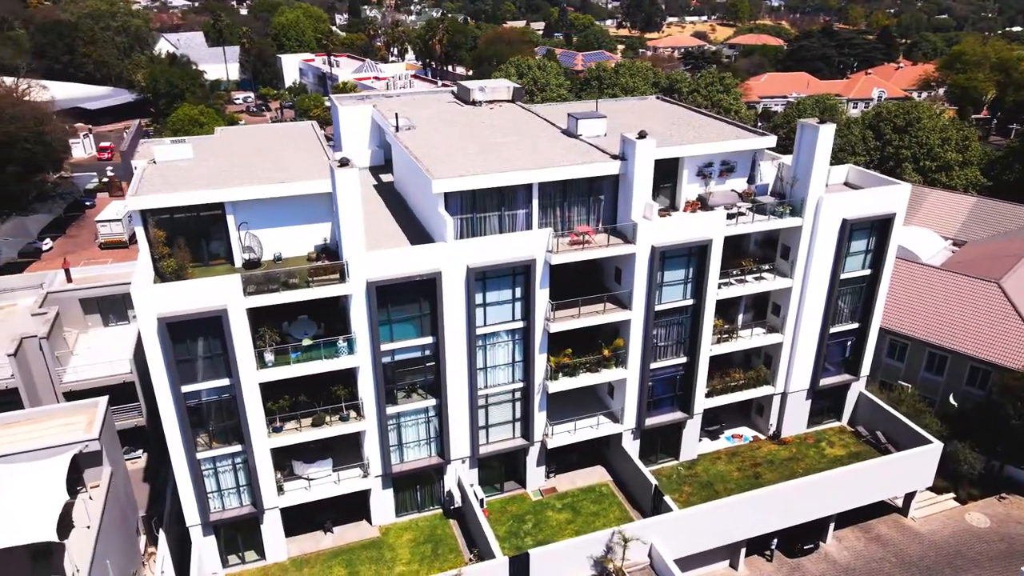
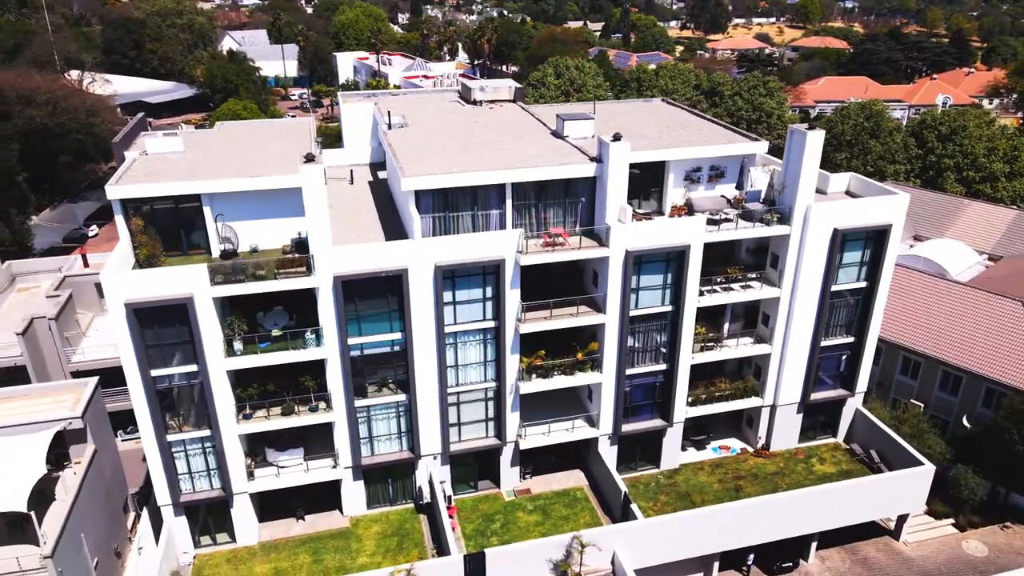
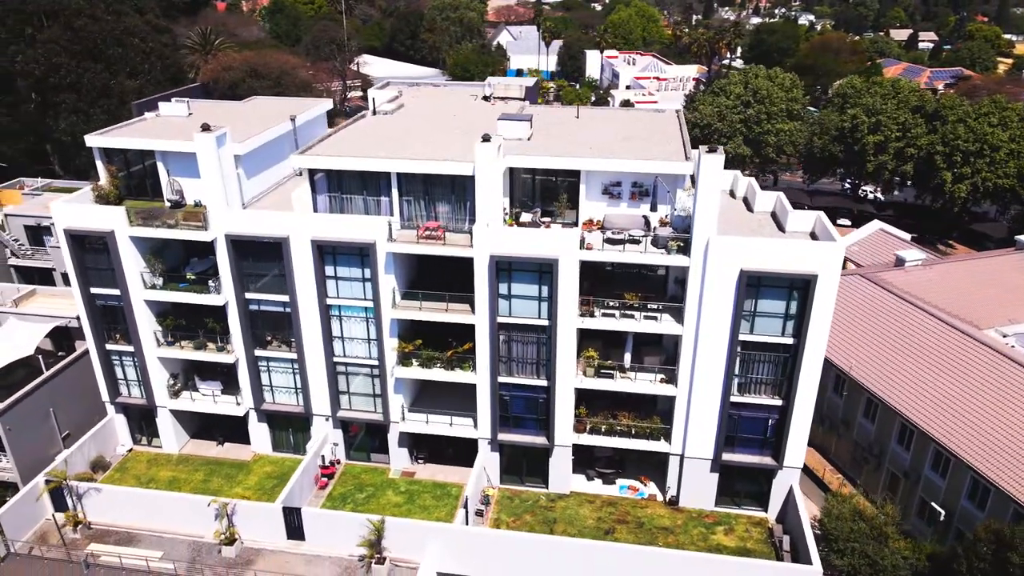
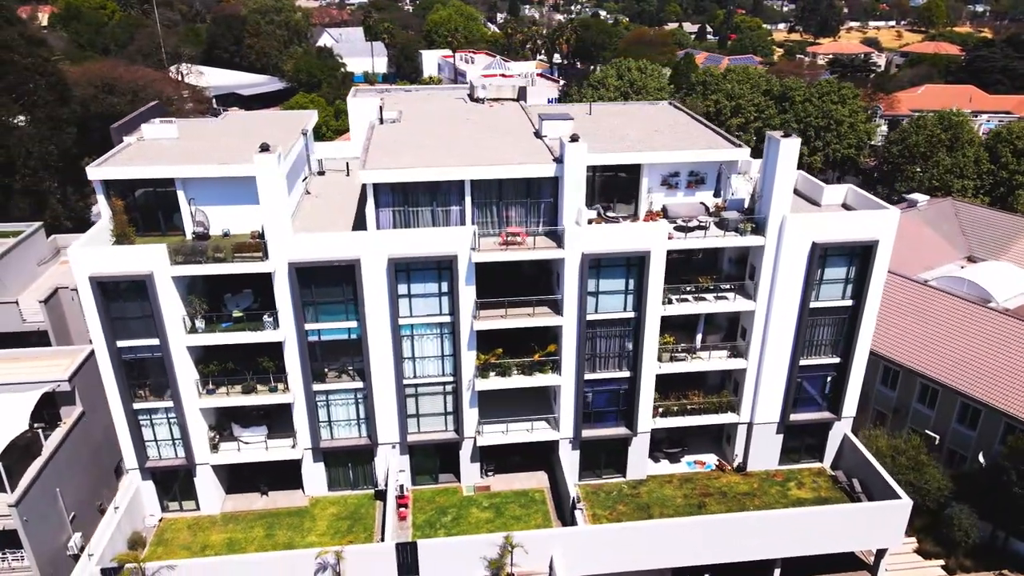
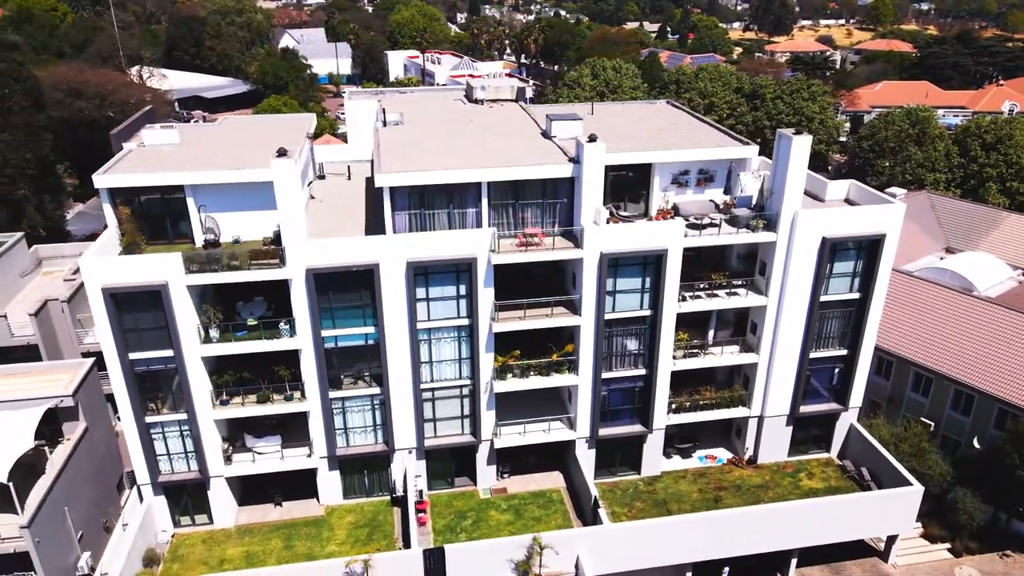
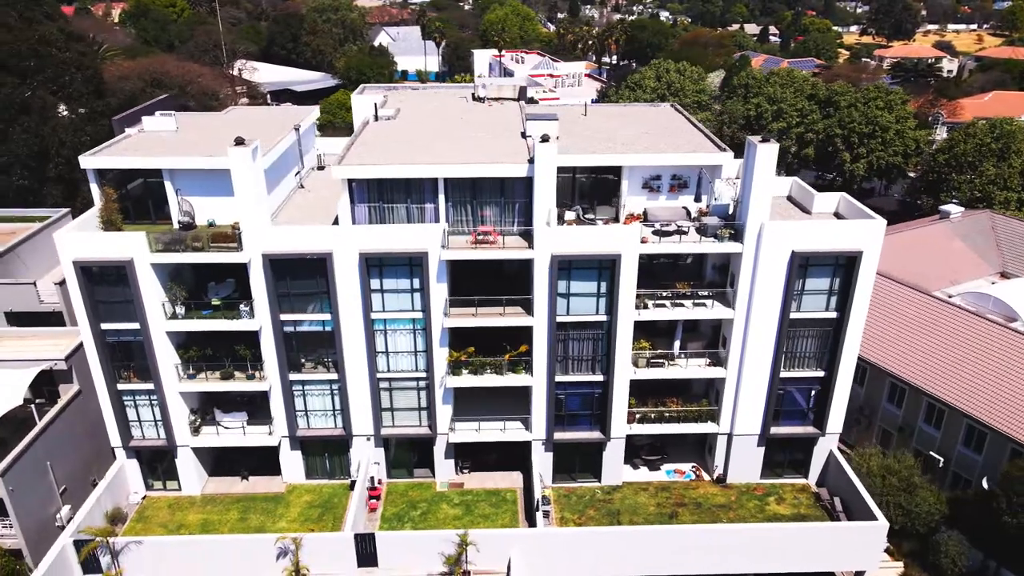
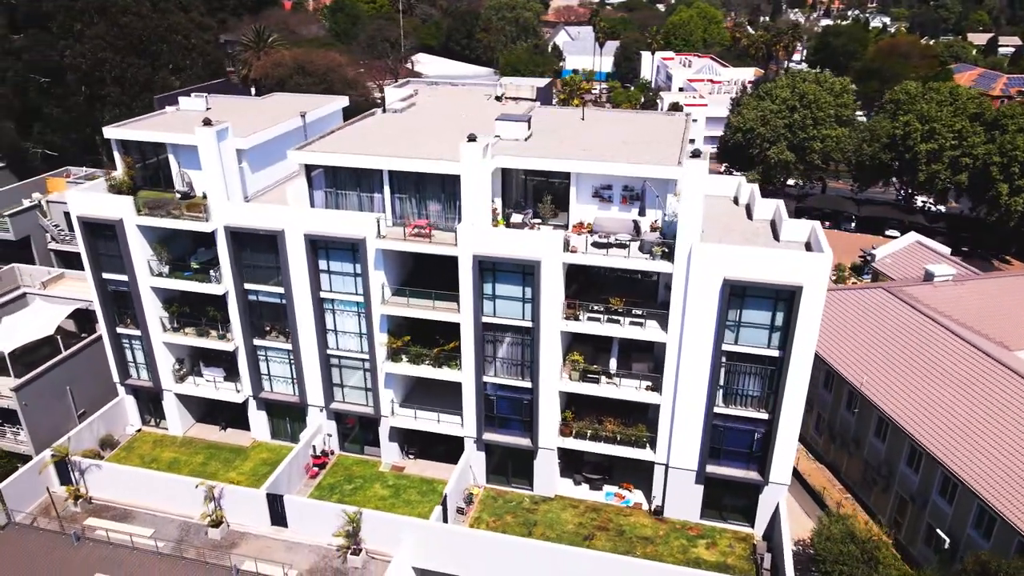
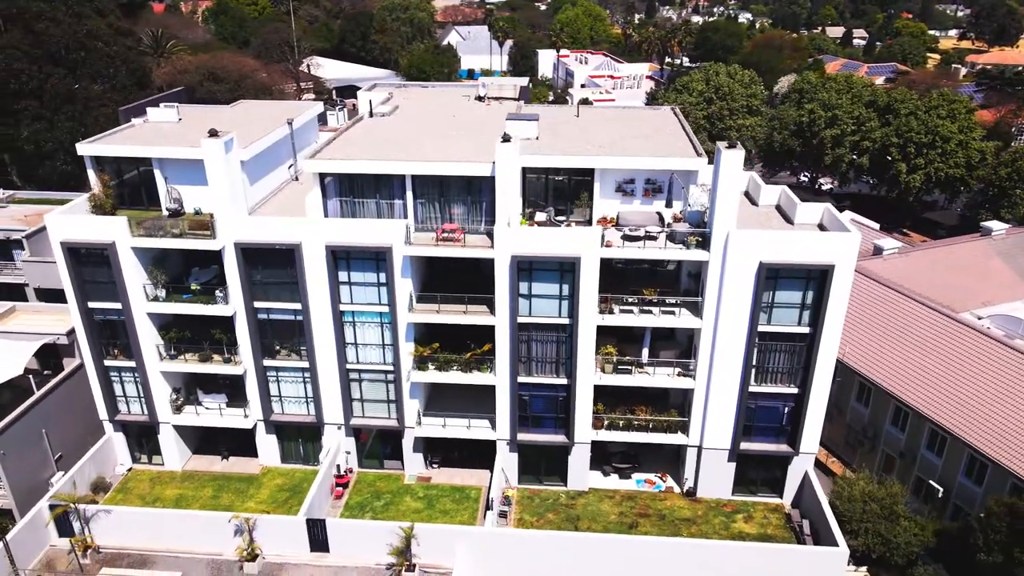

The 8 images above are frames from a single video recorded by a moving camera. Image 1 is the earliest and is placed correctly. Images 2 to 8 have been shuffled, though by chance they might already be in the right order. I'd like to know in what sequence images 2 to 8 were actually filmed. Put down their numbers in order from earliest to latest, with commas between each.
2, 5, 4, 6, 8, 3, 7
